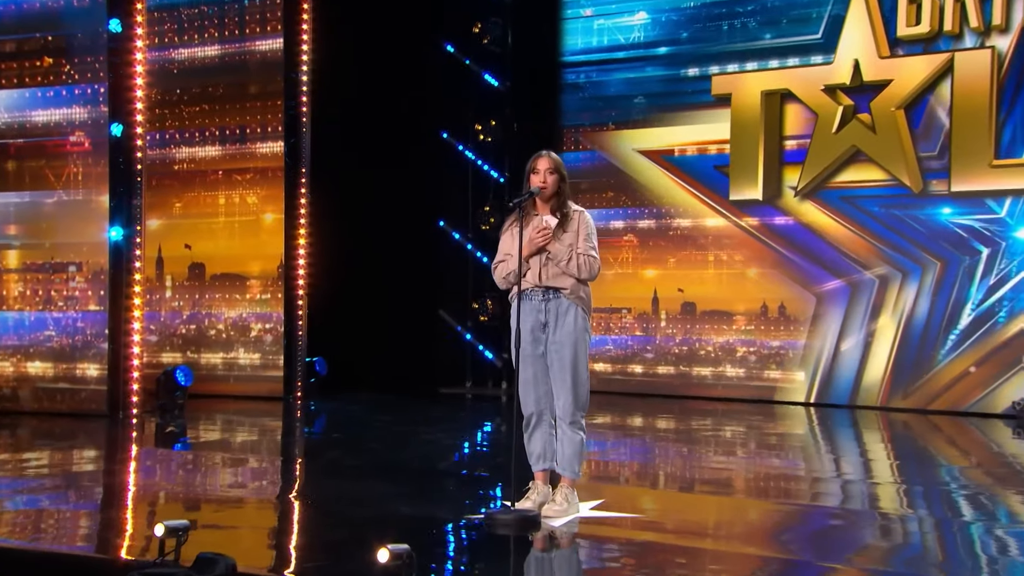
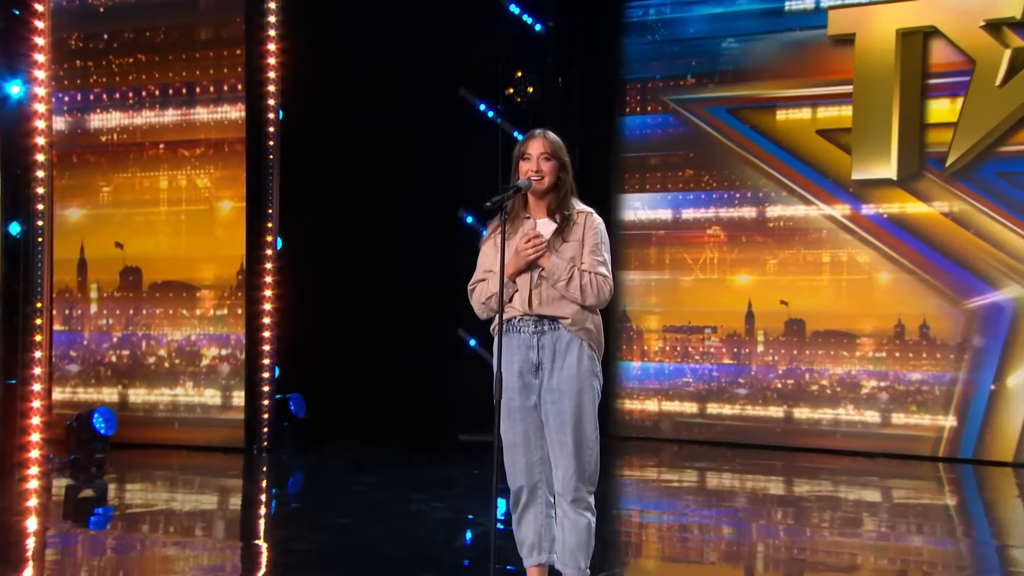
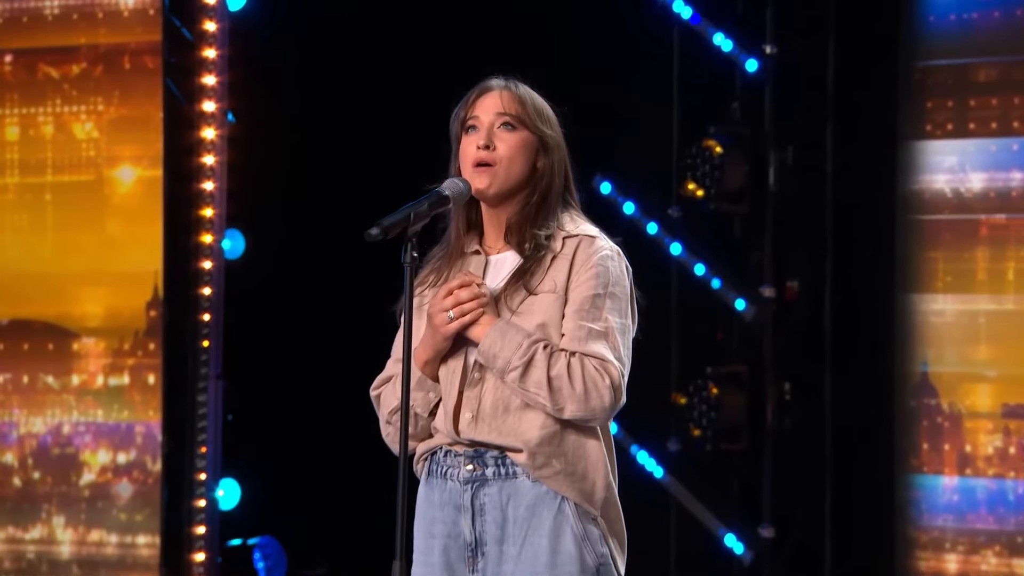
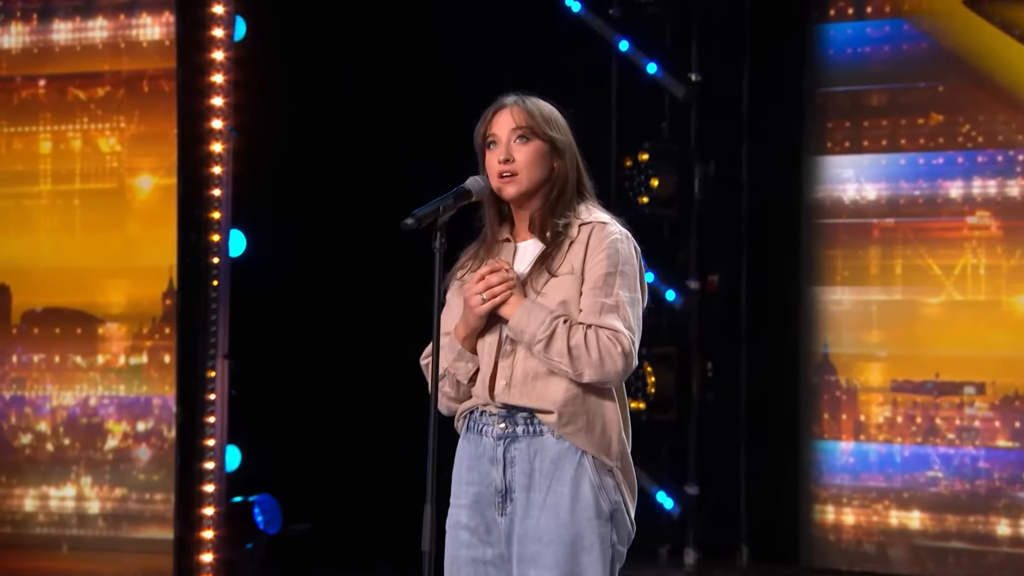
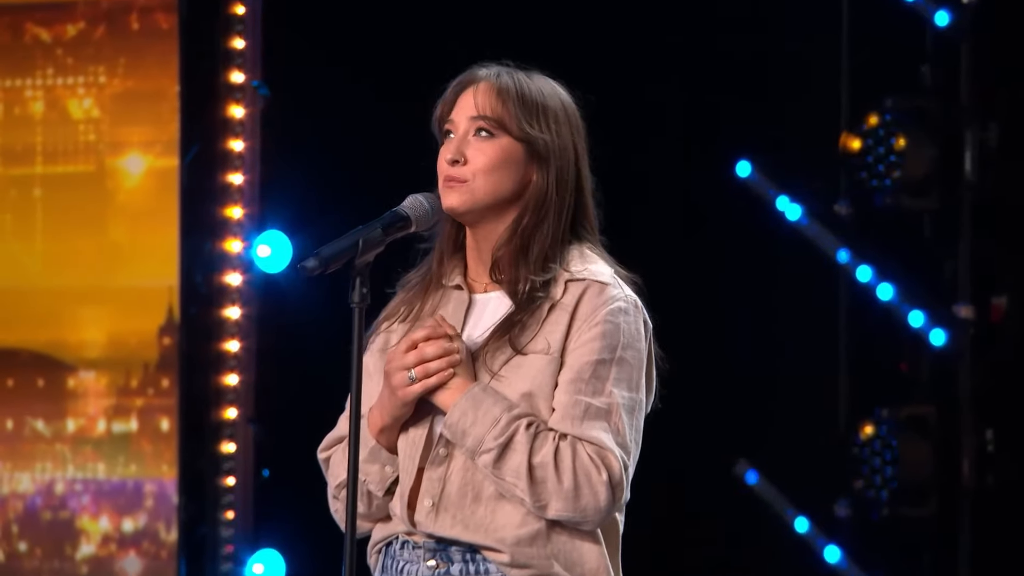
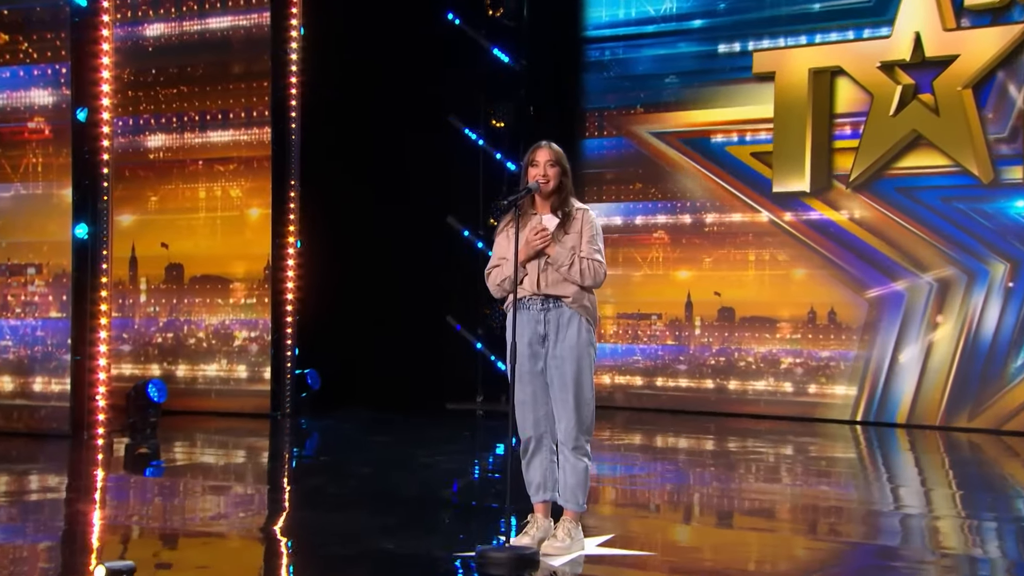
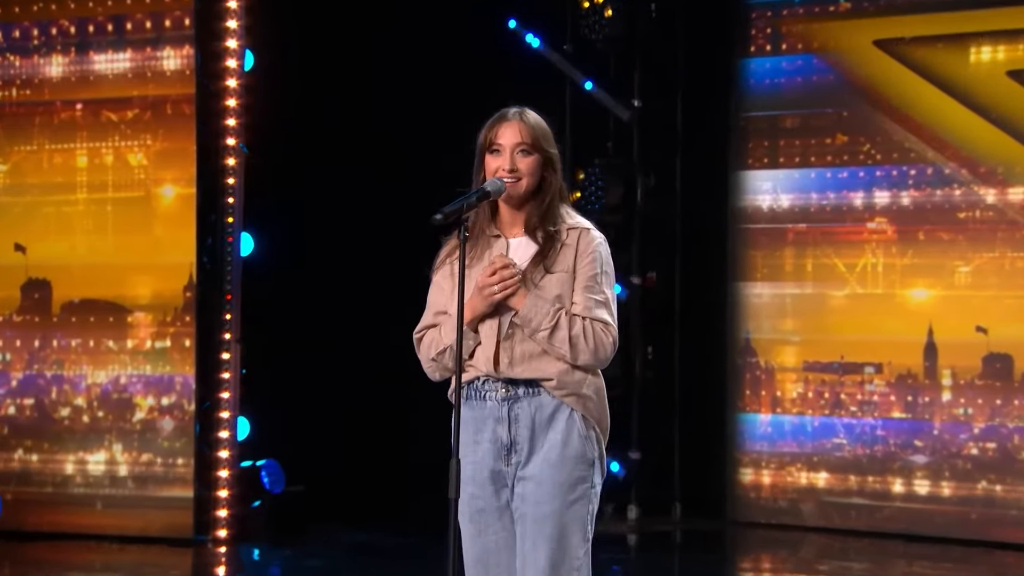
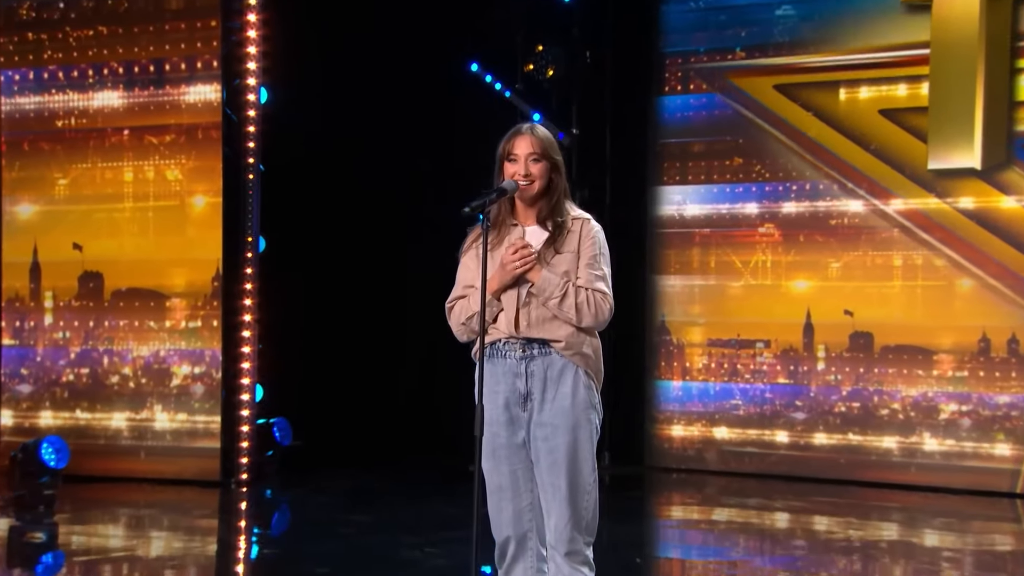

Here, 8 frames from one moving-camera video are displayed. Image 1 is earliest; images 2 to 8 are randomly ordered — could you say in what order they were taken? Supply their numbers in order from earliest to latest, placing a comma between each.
6, 2, 8, 7, 4, 3, 5
